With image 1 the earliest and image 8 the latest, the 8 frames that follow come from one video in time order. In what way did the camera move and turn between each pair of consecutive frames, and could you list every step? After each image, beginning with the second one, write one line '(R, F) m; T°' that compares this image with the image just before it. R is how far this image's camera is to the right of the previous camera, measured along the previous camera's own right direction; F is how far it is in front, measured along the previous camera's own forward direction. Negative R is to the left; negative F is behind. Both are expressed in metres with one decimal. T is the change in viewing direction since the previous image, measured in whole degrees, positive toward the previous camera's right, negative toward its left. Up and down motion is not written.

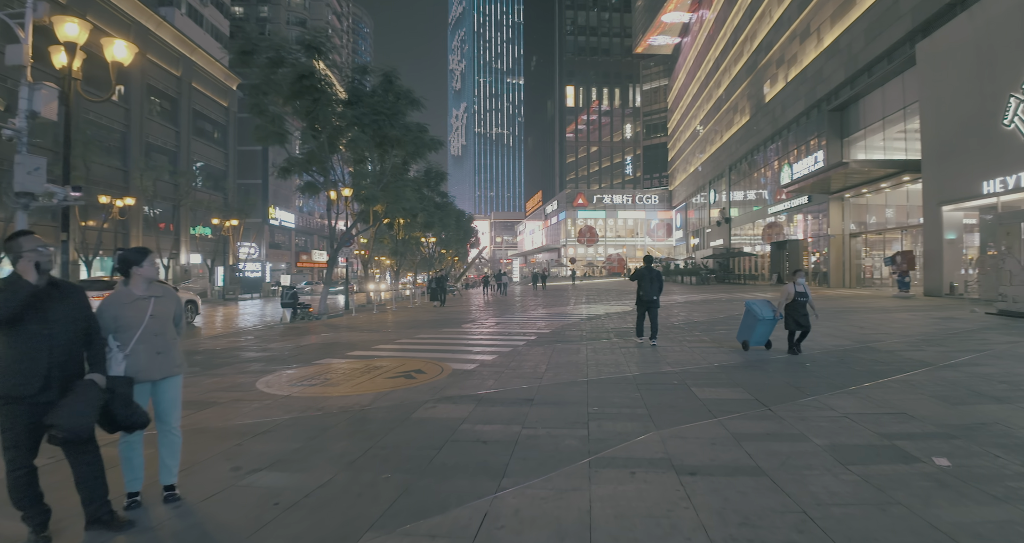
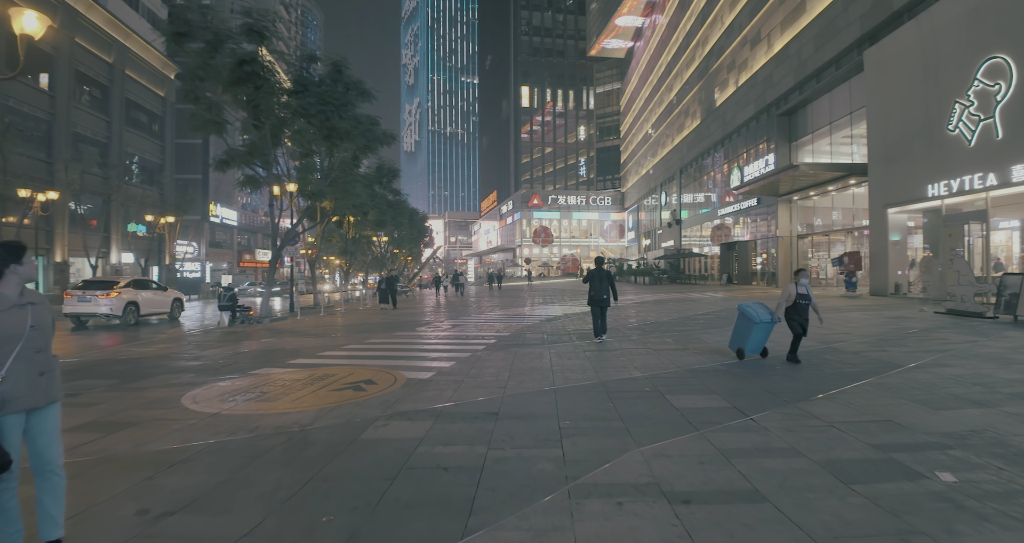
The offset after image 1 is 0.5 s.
(-0.1, +0.6) m; +5°
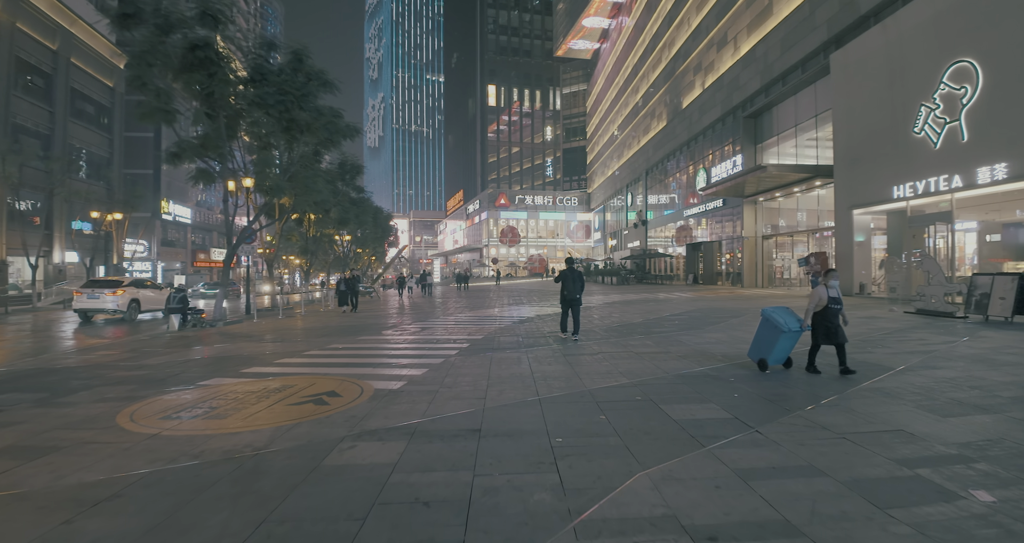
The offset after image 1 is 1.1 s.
(-0.2, +0.6) m; +4°
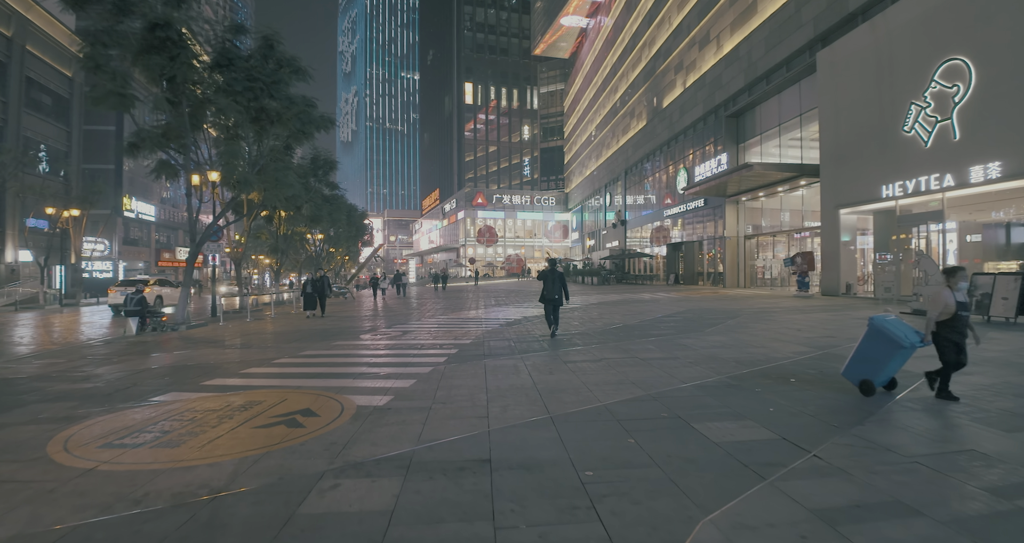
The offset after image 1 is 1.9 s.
(-0.3, +0.8) m; +3°
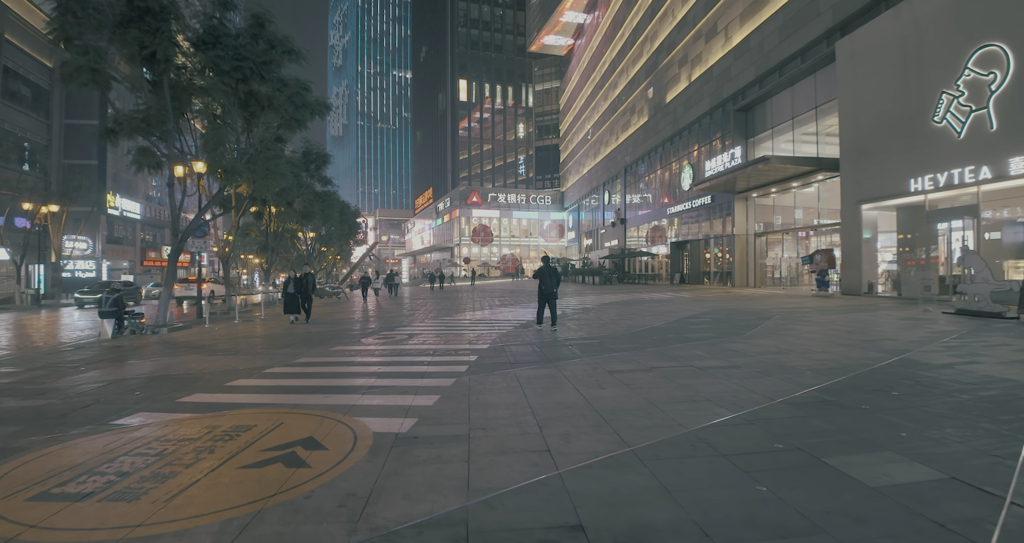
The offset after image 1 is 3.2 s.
(-0.6, +1.2) m; +1°
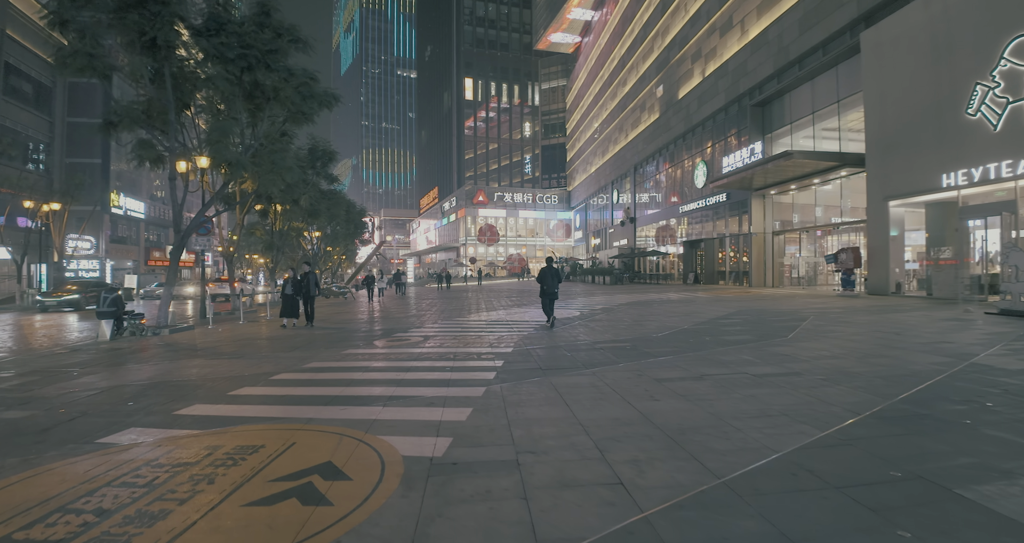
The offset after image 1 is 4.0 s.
(-0.4, +0.7) m; 0°
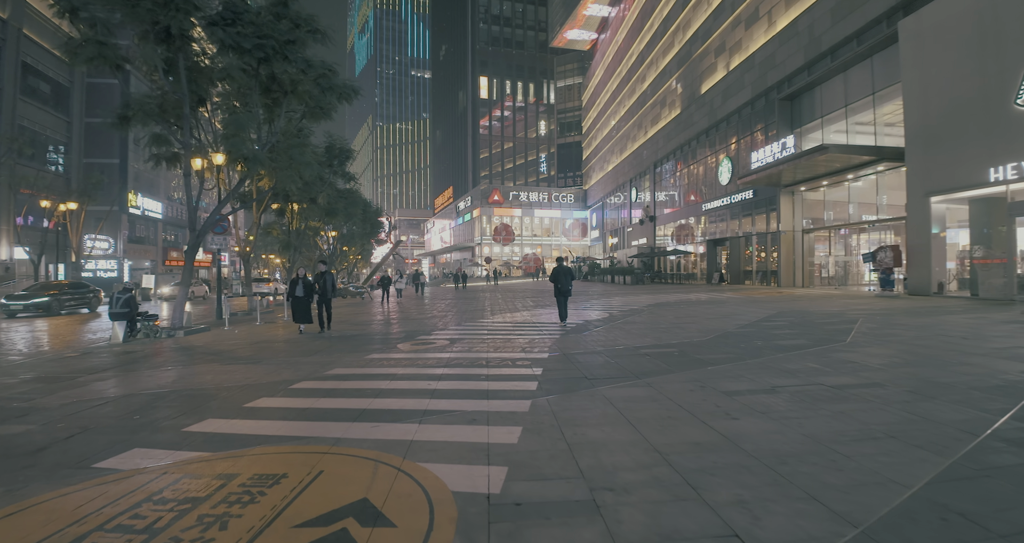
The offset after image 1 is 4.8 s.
(-0.4, +0.7) m; -2°
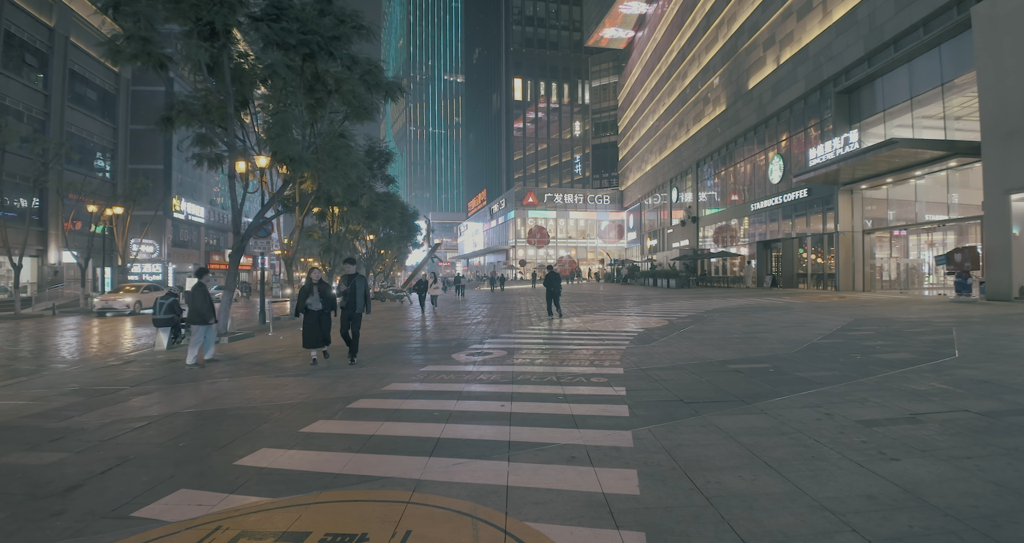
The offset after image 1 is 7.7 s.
(-0.6, +0.7) m; -4°
